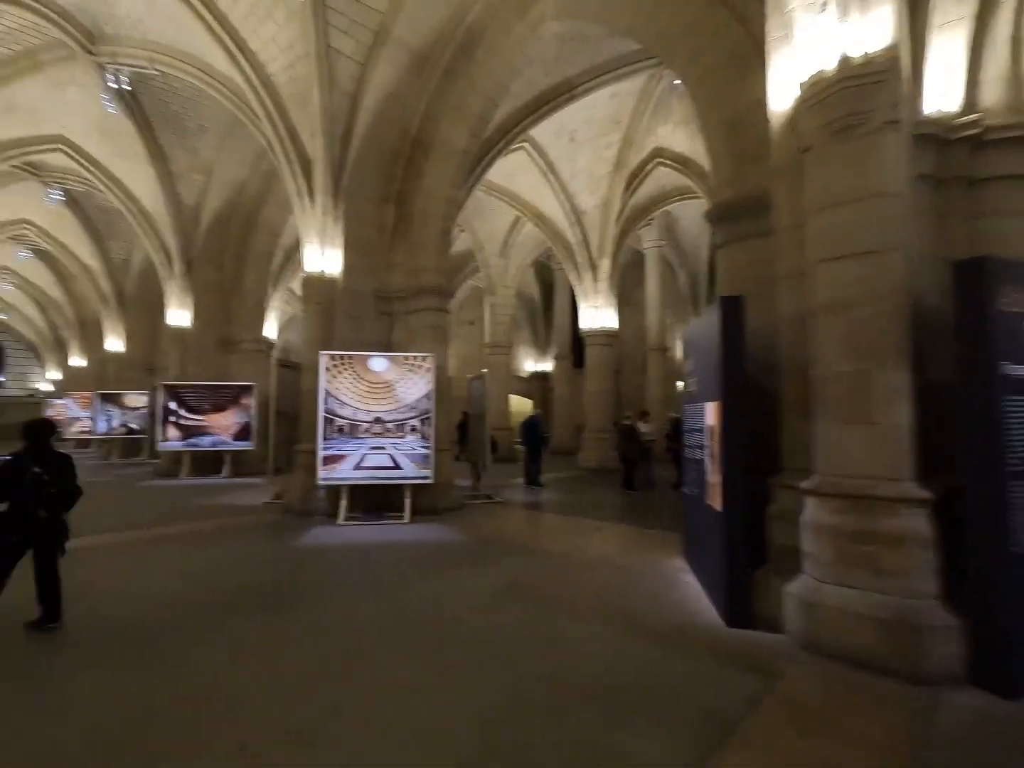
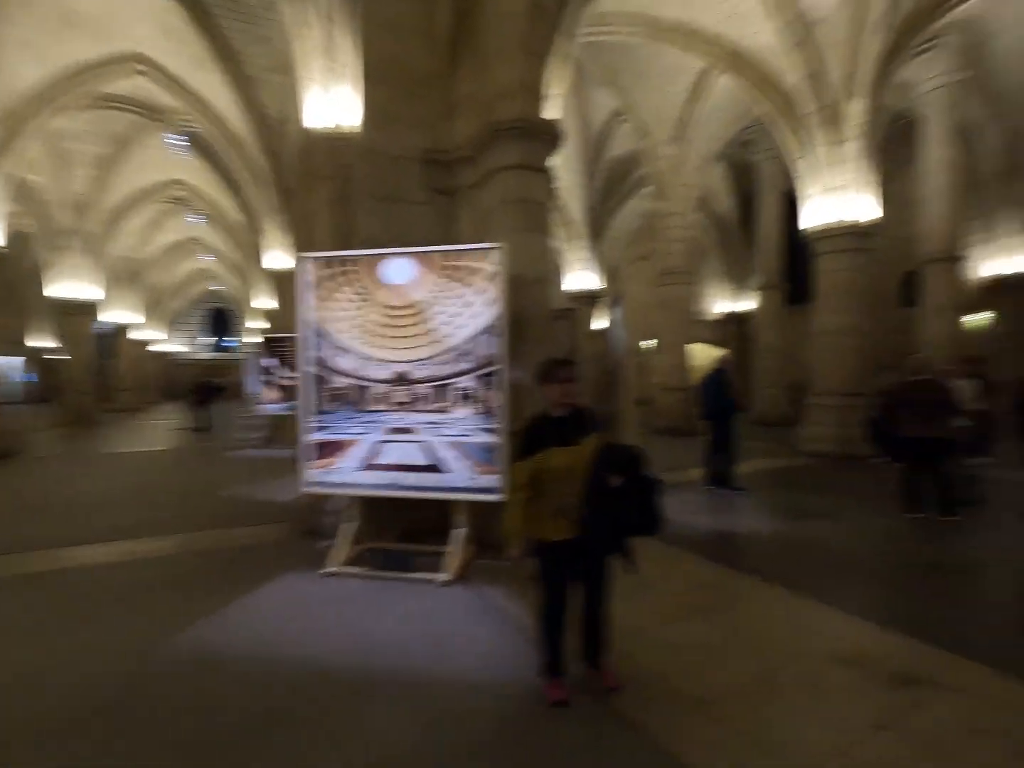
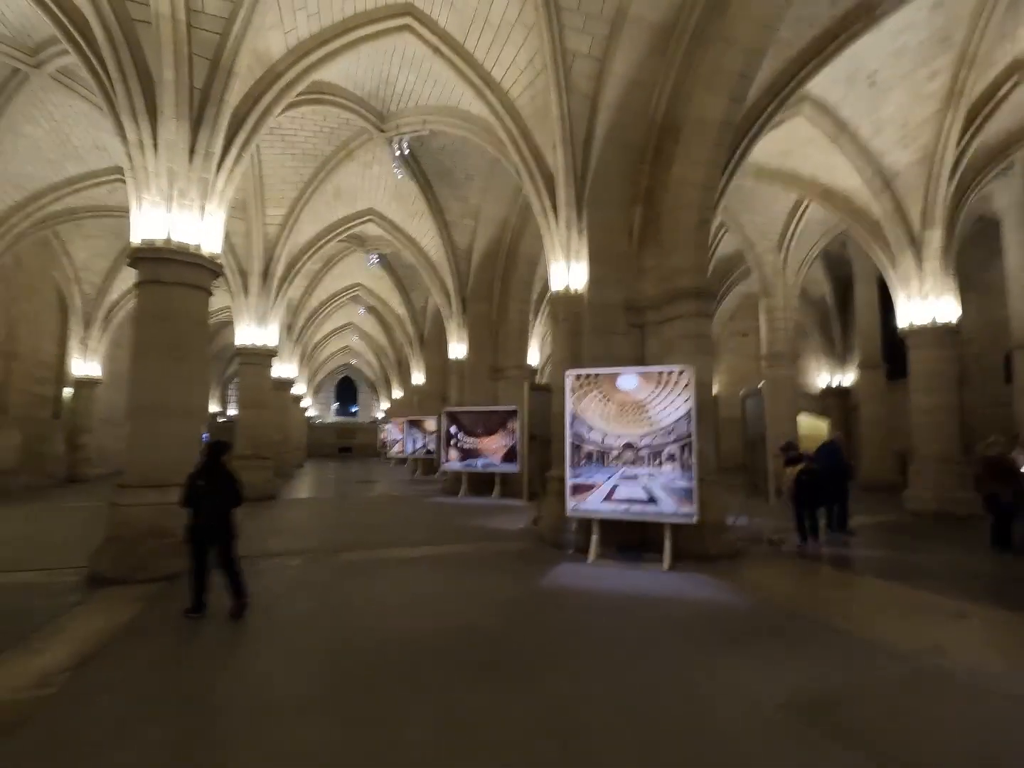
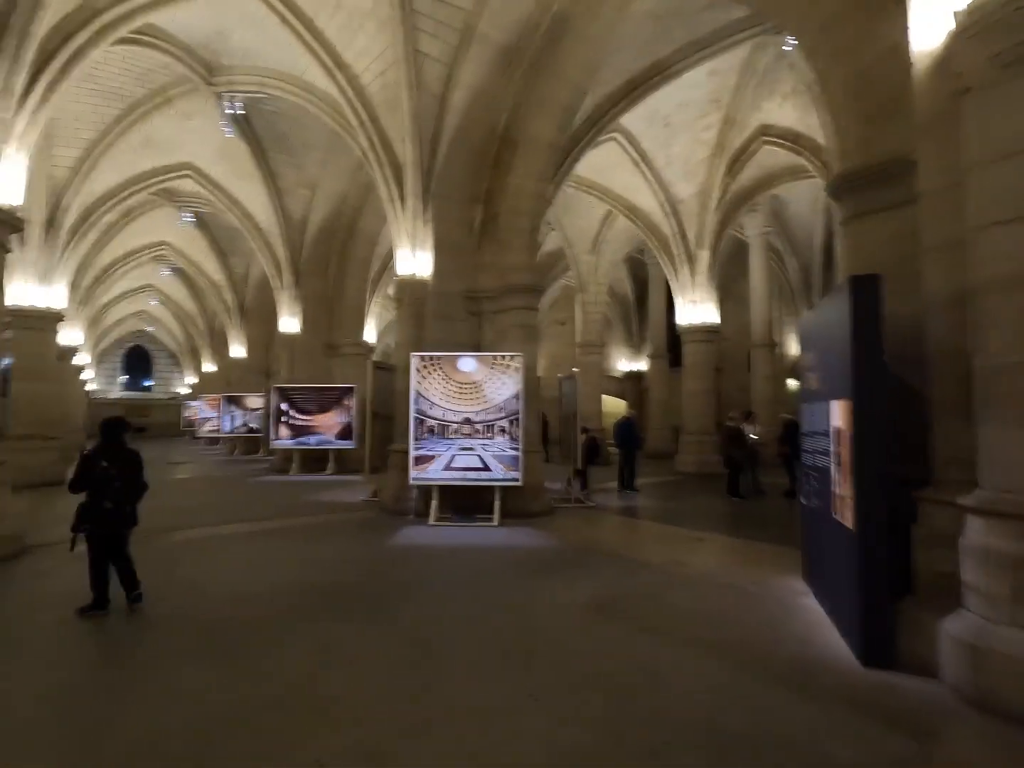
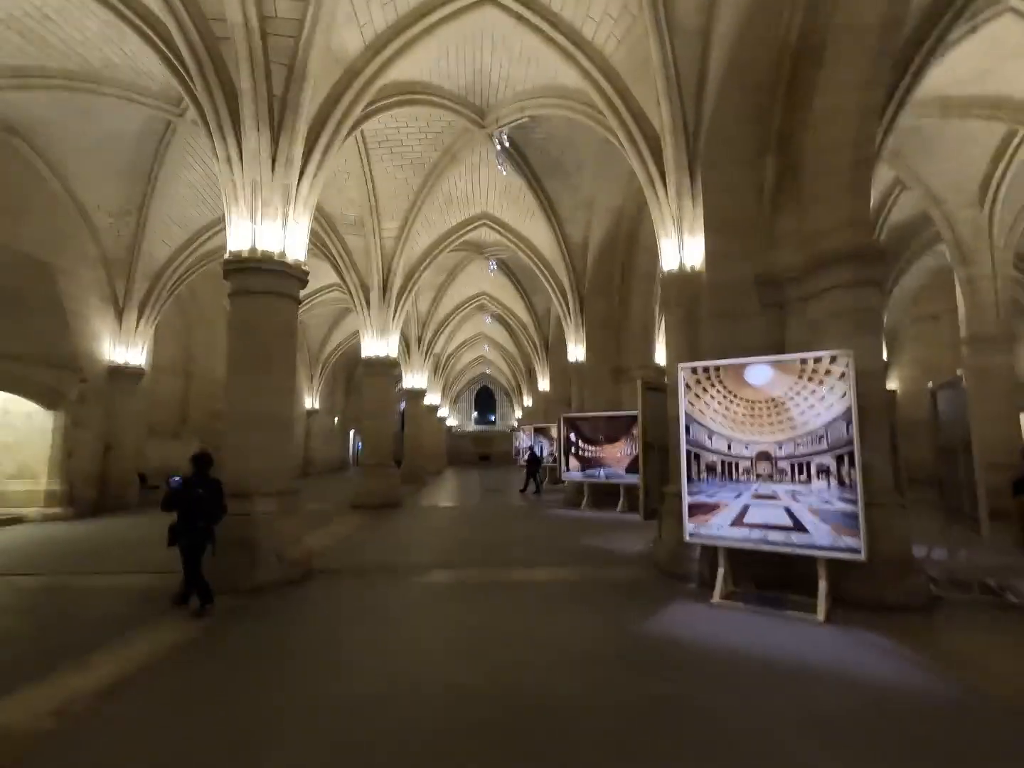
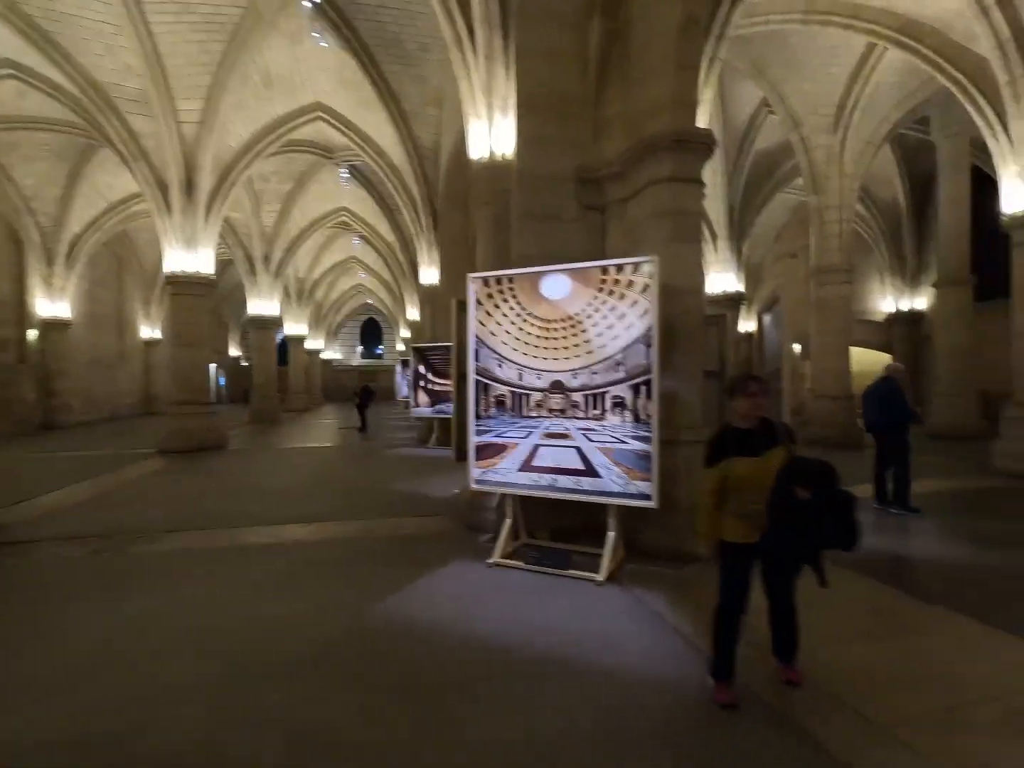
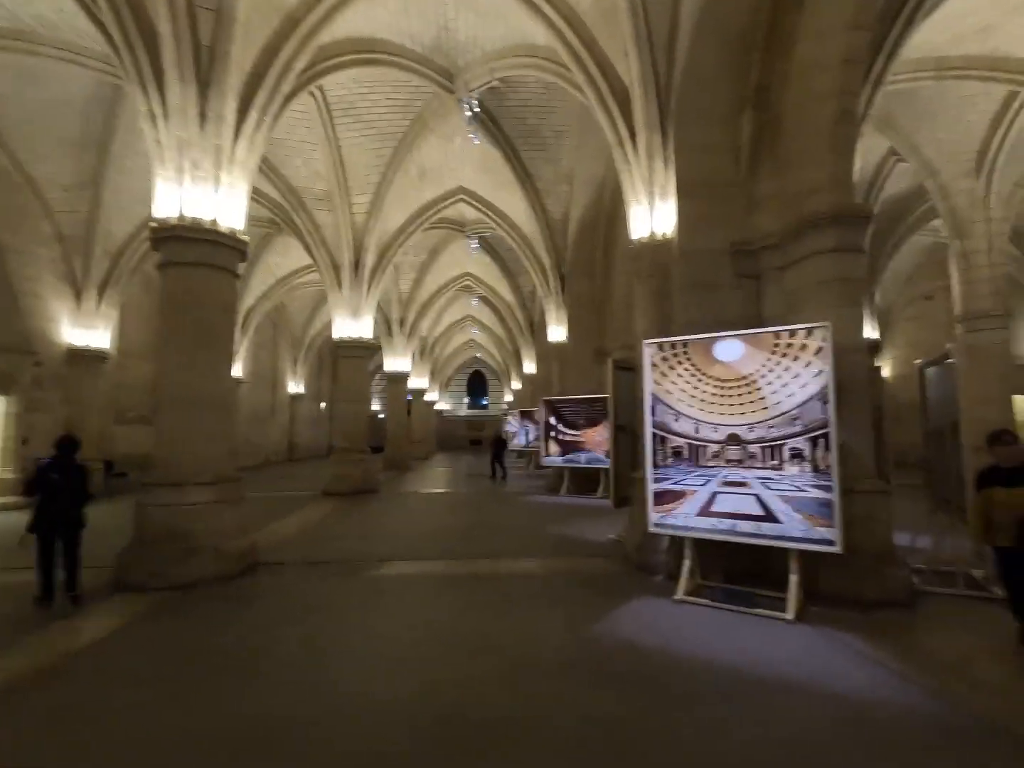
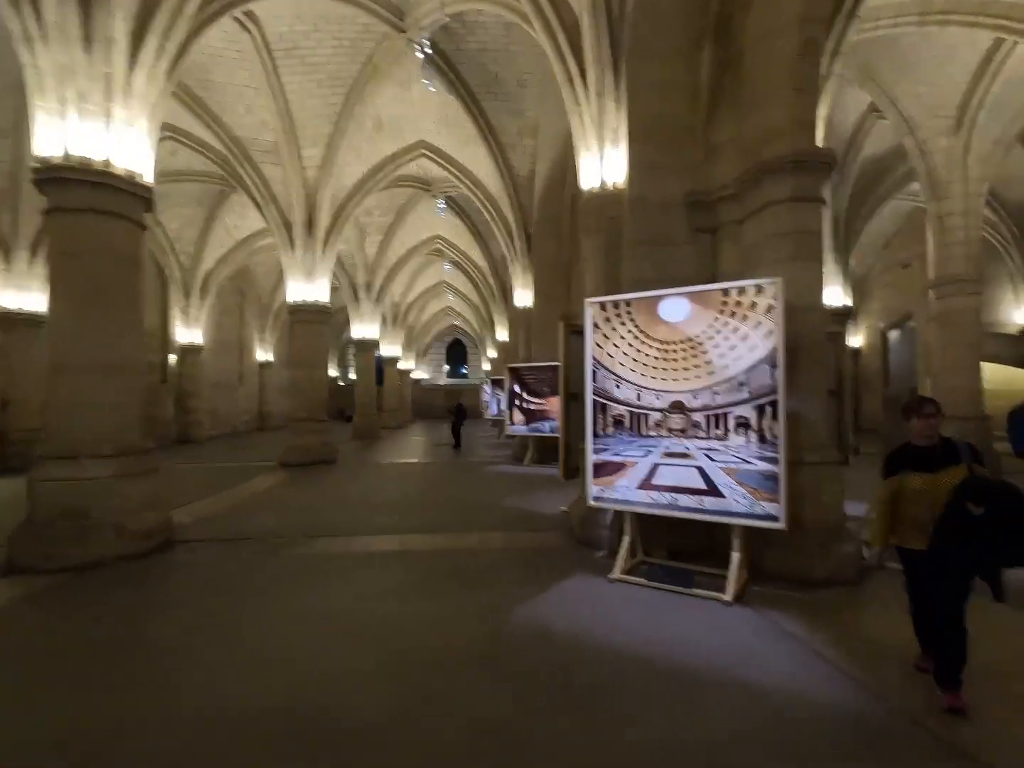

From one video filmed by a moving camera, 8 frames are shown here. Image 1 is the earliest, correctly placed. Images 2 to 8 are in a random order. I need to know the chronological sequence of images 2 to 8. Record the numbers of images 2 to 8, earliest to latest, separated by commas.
4, 3, 5, 7, 8, 6, 2
